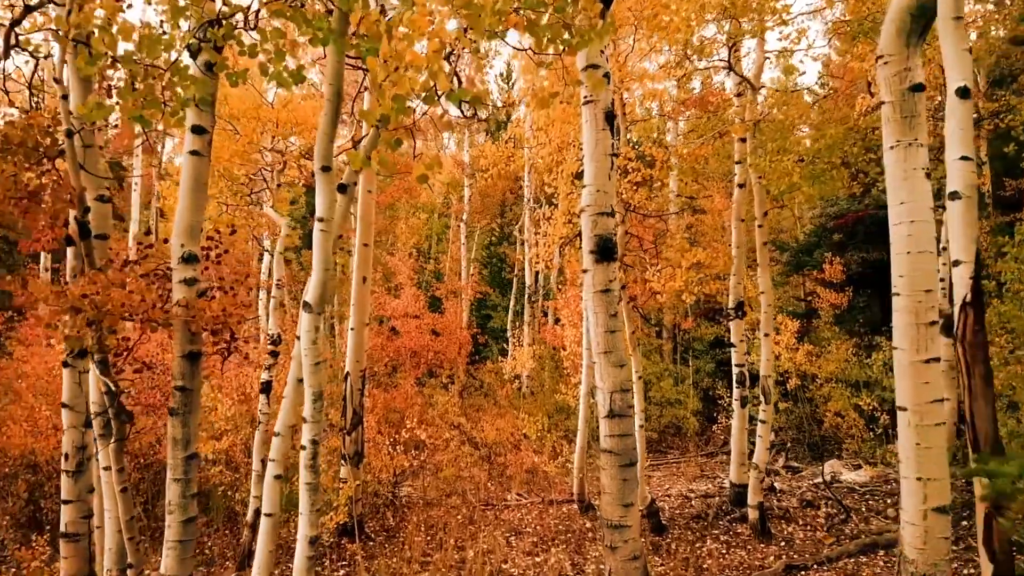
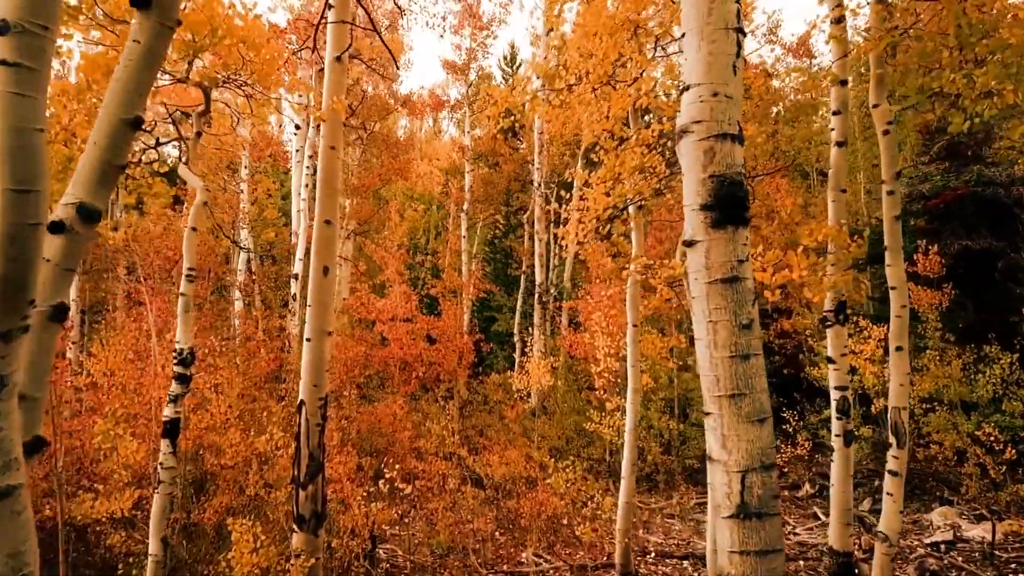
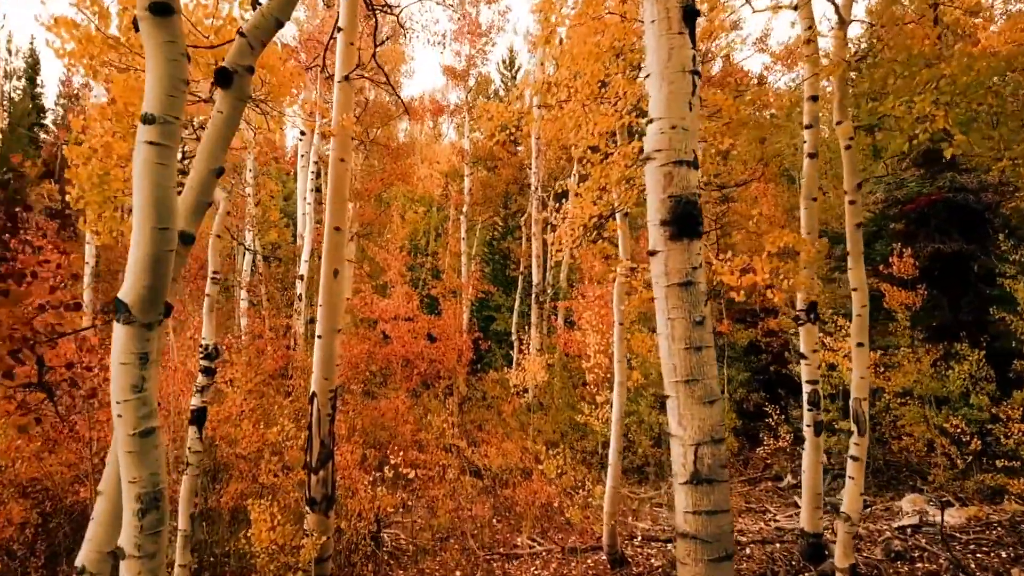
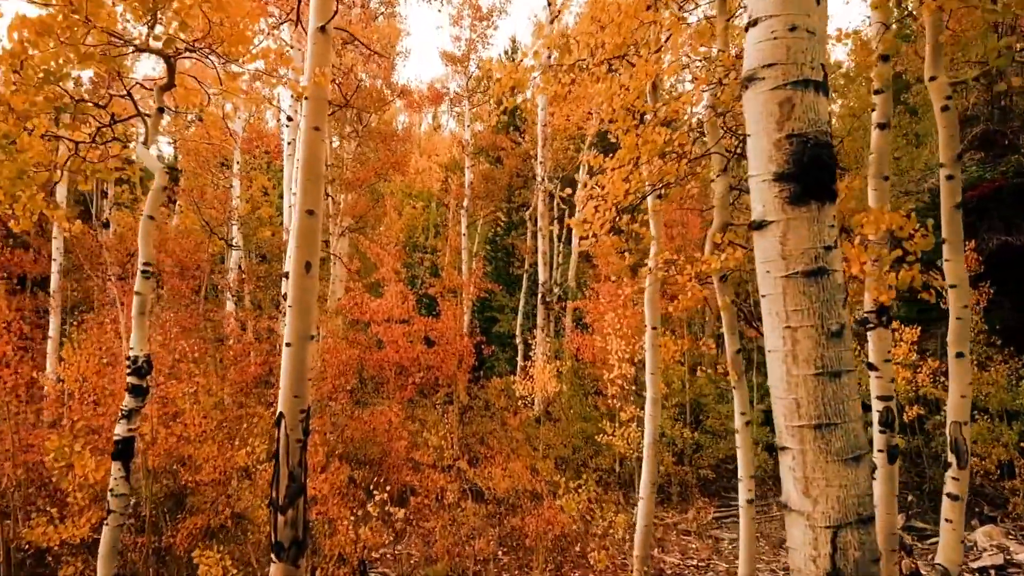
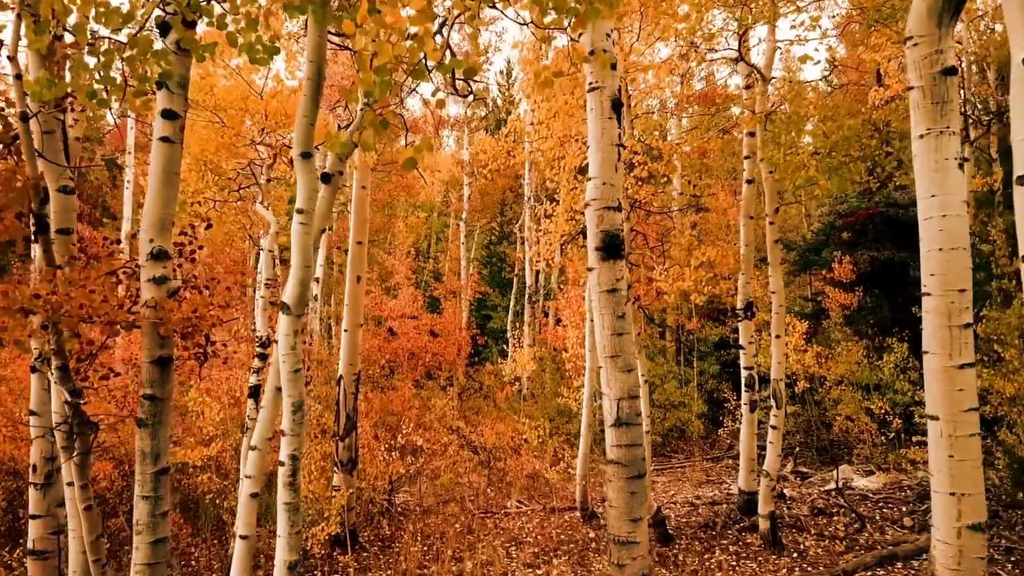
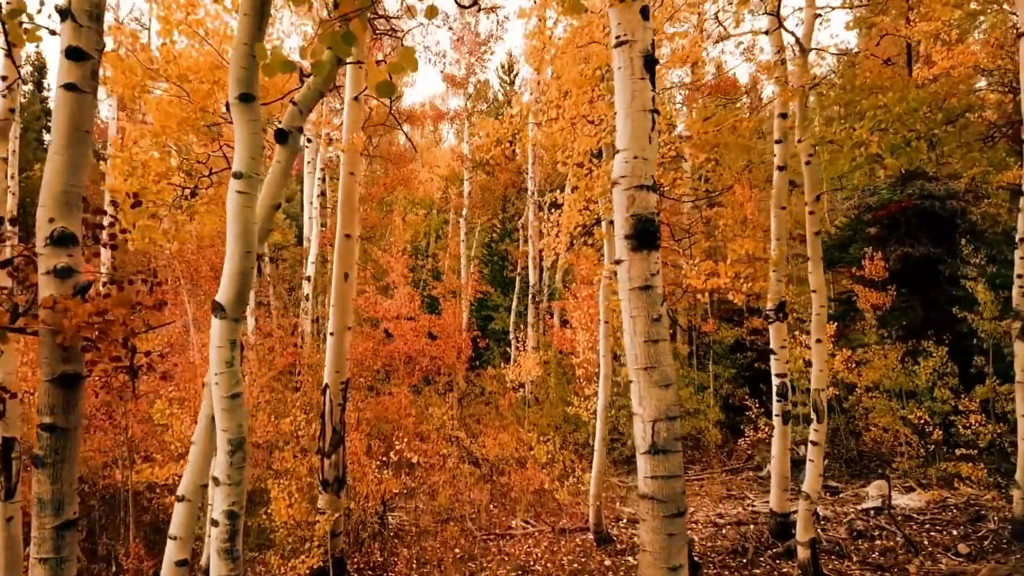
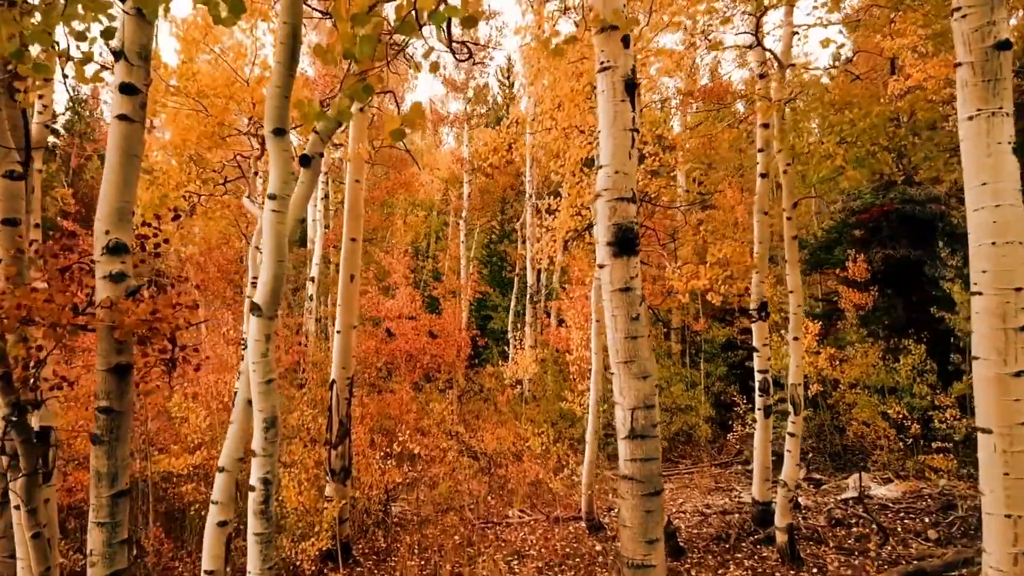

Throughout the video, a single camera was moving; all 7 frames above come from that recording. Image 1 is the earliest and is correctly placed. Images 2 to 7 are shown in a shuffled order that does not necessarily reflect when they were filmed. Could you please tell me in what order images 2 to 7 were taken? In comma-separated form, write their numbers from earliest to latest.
5, 7, 6, 3, 2, 4
